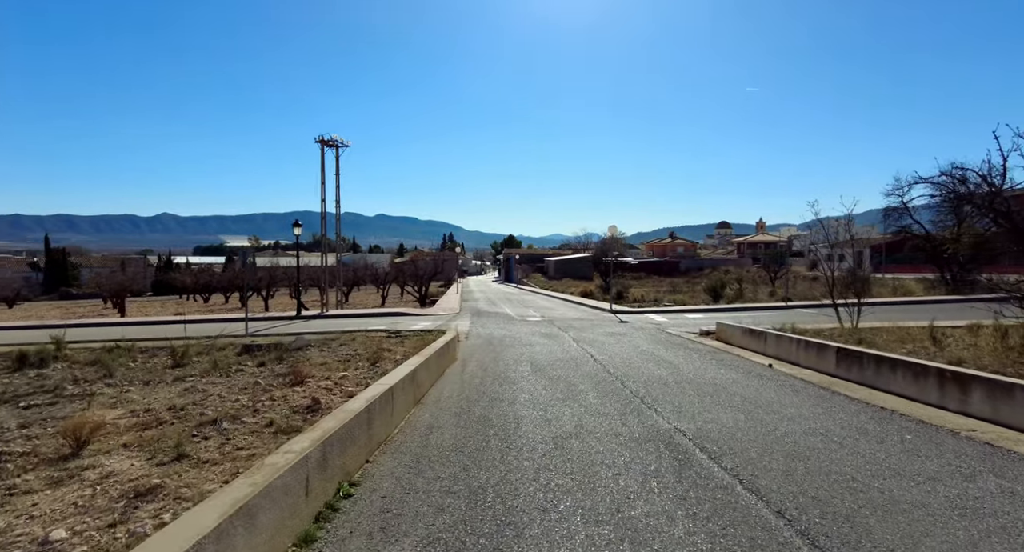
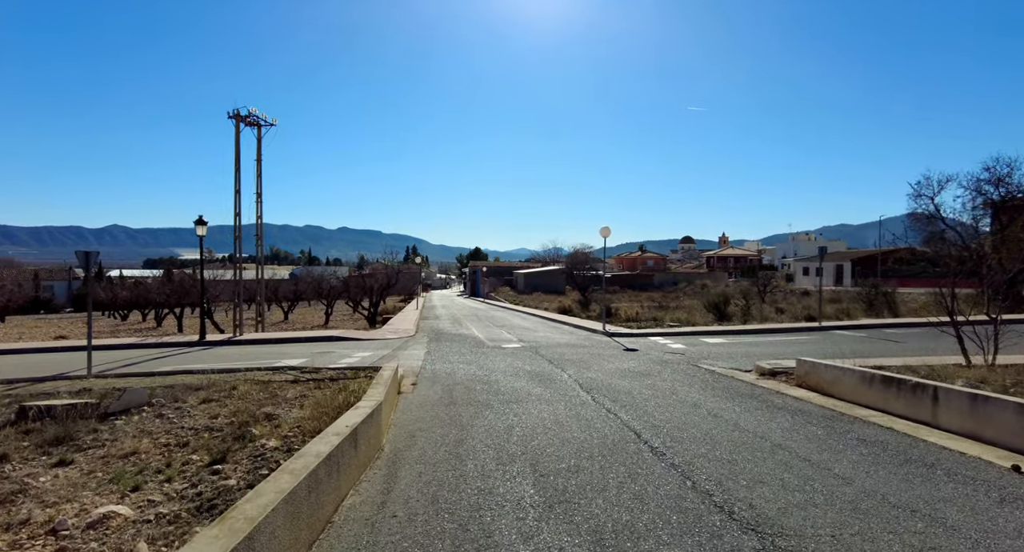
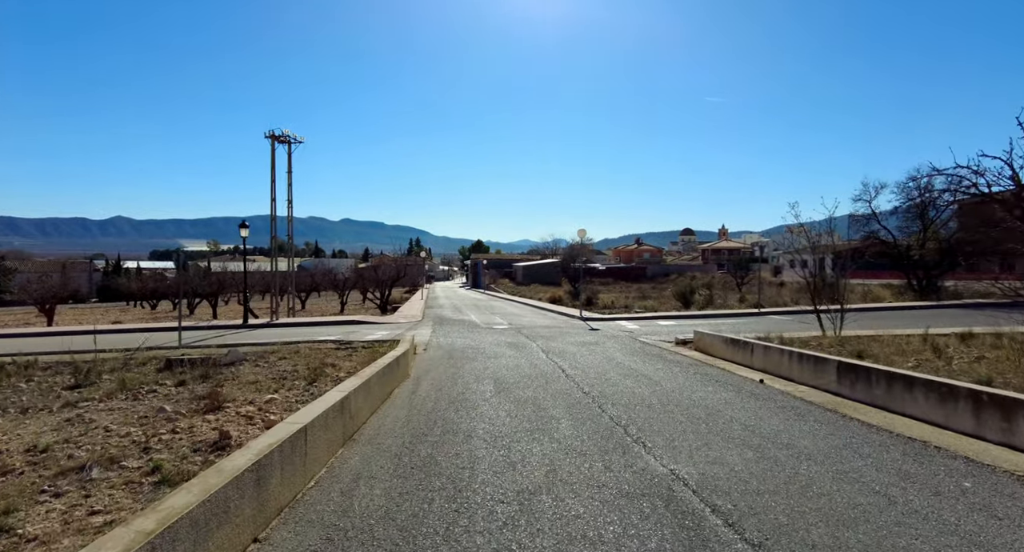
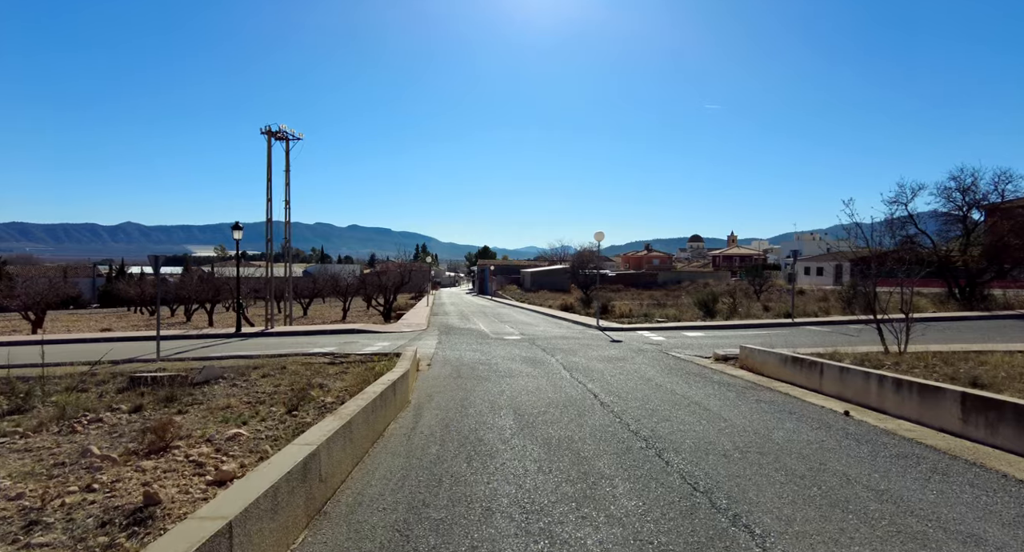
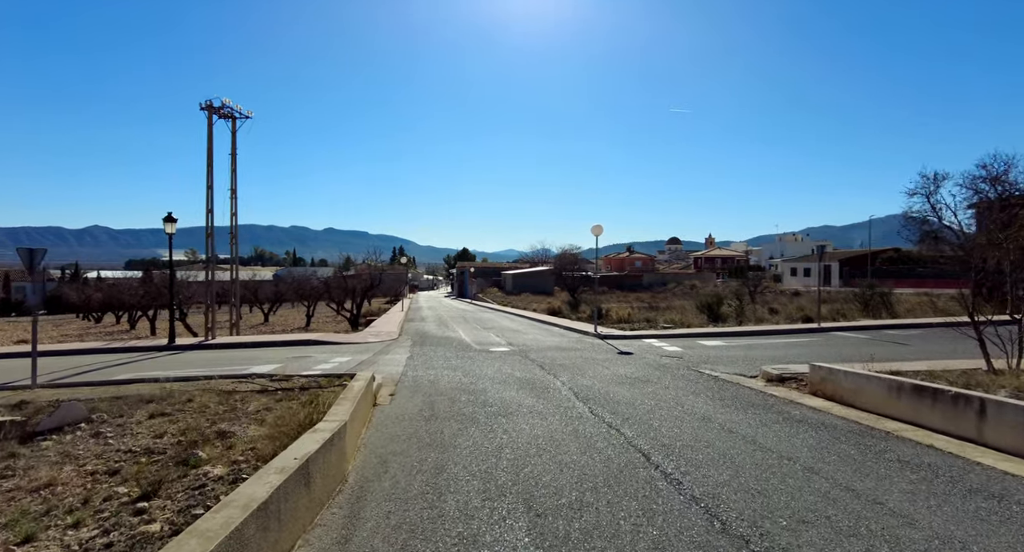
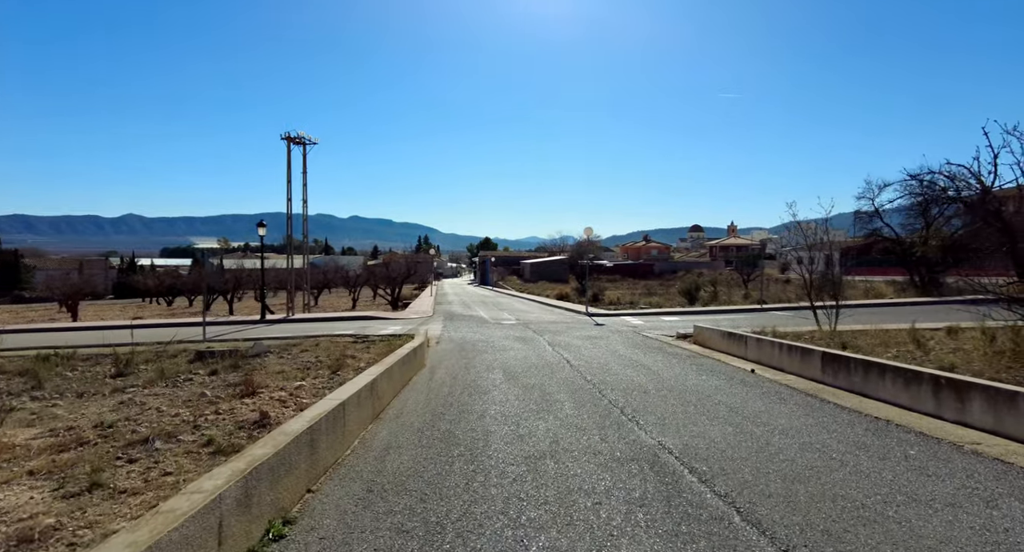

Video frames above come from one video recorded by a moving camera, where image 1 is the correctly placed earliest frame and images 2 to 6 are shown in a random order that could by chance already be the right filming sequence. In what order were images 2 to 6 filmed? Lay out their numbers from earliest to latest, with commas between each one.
6, 3, 4, 2, 5
